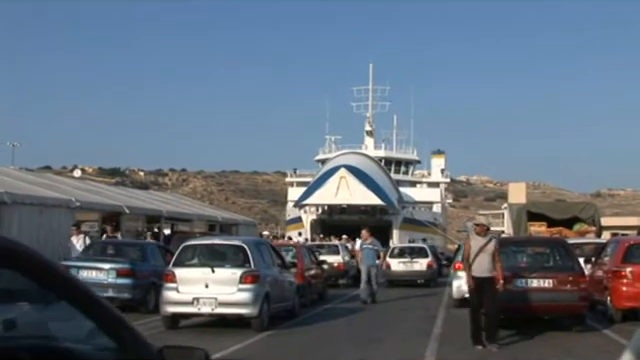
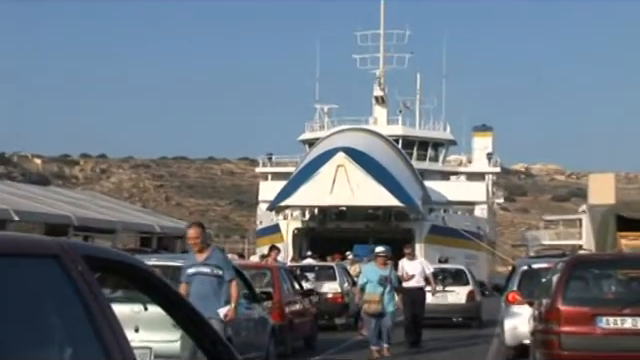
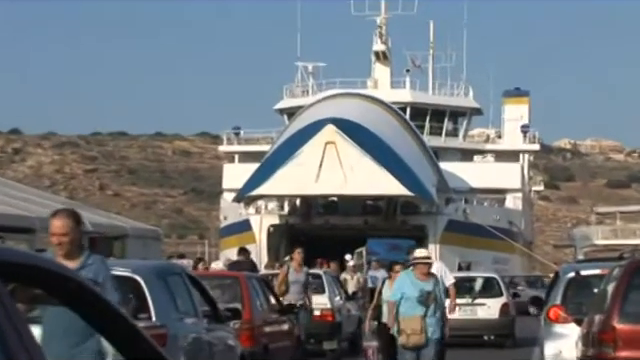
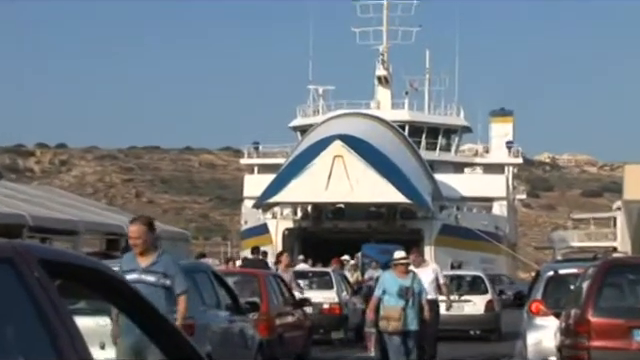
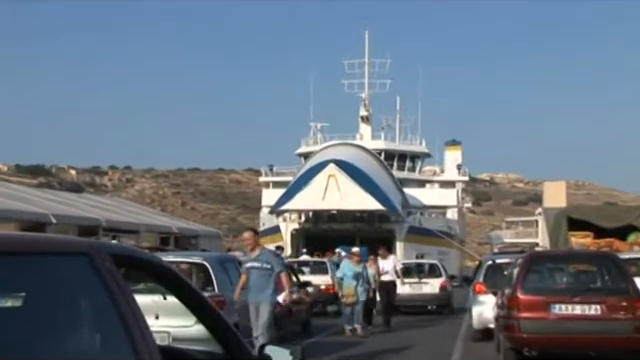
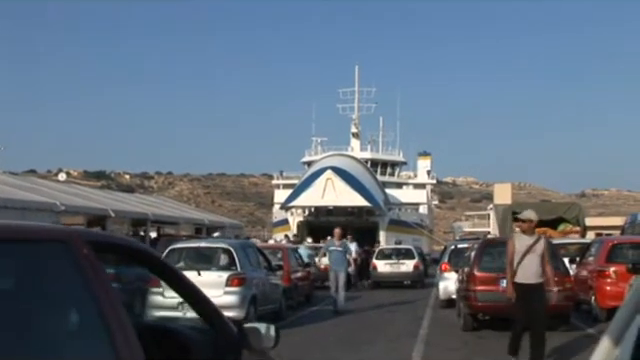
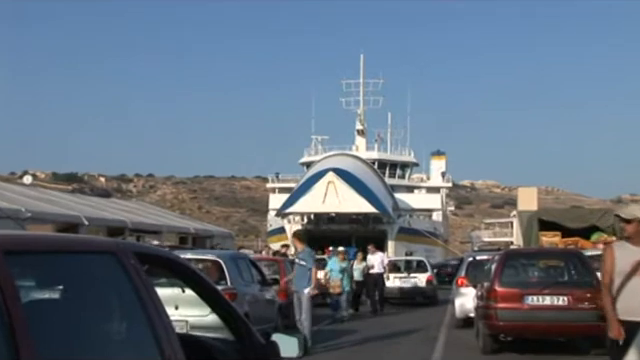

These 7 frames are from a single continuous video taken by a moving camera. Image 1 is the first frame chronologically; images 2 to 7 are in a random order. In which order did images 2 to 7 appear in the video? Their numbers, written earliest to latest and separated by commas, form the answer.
6, 7, 5, 2, 4, 3
